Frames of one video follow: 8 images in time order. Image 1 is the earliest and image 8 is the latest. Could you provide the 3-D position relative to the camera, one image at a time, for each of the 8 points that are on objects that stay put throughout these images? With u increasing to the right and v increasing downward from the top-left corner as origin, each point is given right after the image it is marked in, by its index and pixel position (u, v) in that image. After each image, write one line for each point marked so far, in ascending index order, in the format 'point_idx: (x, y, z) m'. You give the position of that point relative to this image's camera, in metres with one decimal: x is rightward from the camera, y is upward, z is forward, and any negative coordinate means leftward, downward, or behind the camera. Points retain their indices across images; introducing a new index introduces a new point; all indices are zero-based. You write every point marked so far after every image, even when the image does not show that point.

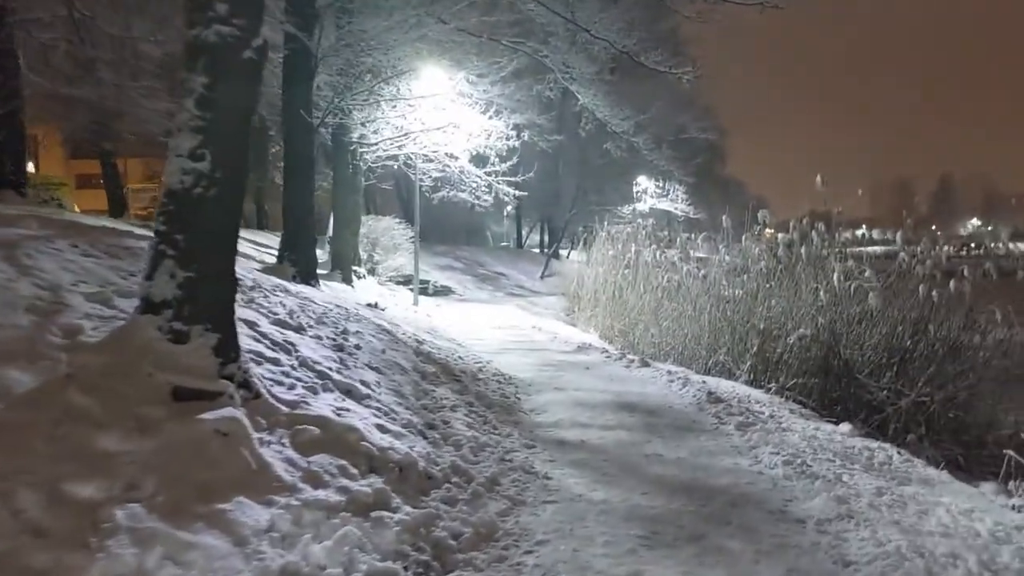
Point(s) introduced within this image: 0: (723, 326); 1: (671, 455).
0: (+2.9, -0.5, +11.5) m
1: (+1.1, -1.2, +6.0) m
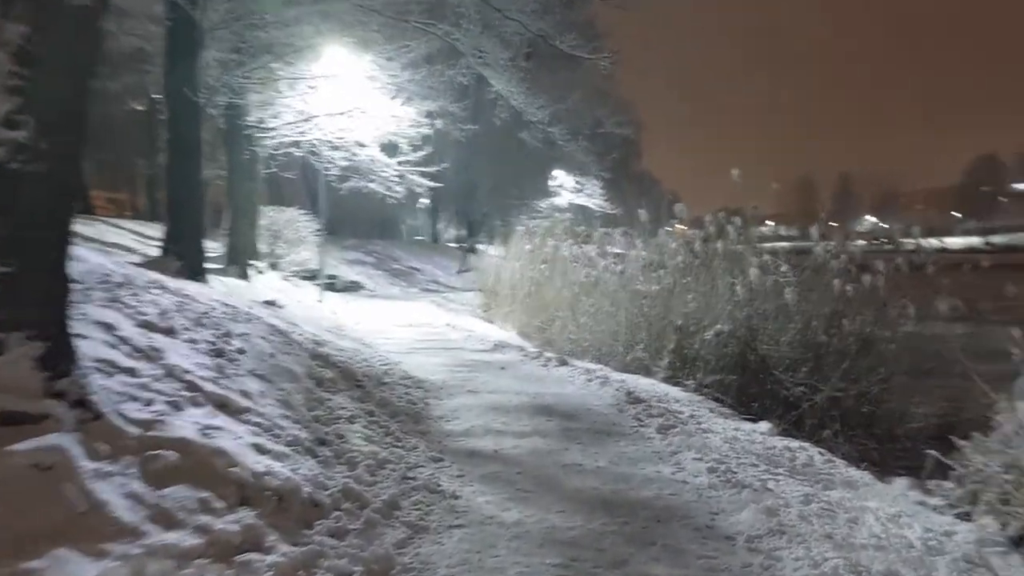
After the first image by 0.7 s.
0: (+1.7, -0.4, +11.2) m
1: (+0.5, -1.2, +5.6) m
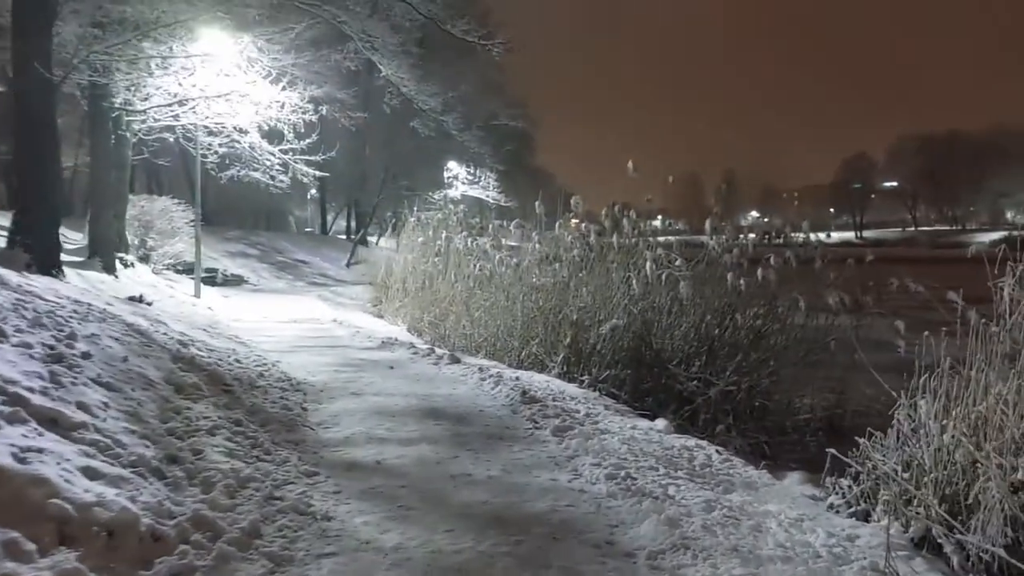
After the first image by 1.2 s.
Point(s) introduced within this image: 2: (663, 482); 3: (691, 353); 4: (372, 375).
0: (+0.3, -0.4, +10.9) m
1: (-0.2, -1.1, +5.1) m
2: (+0.9, -1.2, +5.1) m
3: (+2.1, -0.7, +9.8) m
4: (-1.4, -0.9, +8.5) m
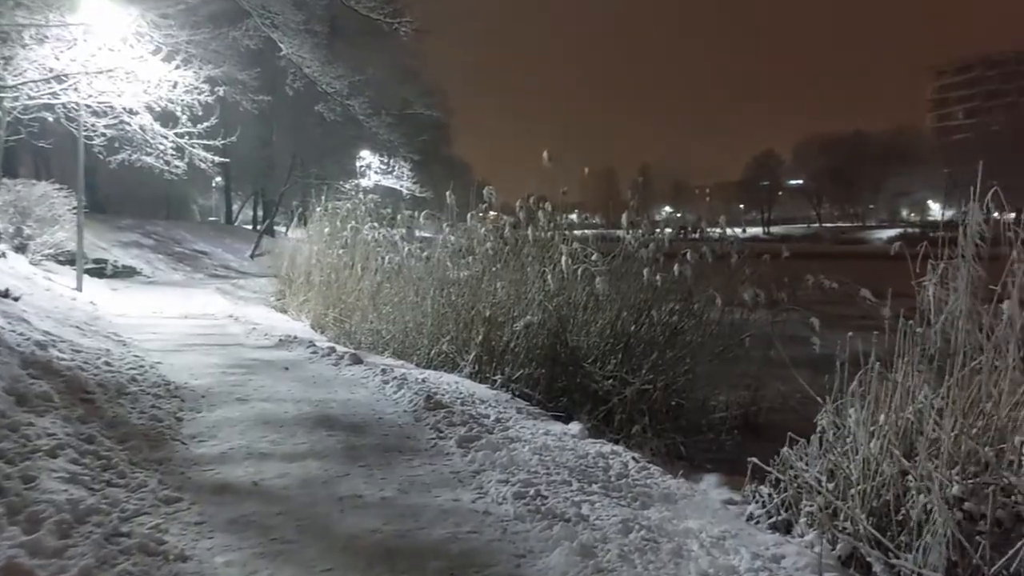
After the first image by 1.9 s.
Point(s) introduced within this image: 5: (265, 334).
0: (-0.8, -0.3, +10.3) m
1: (-0.7, -1.1, +4.6) m
2: (+0.3, -1.2, +4.7) m
3: (+1.0, -0.7, +9.4) m
4: (-2.2, -0.8, +7.8) m
5: (-3.1, -0.6, +10.8) m
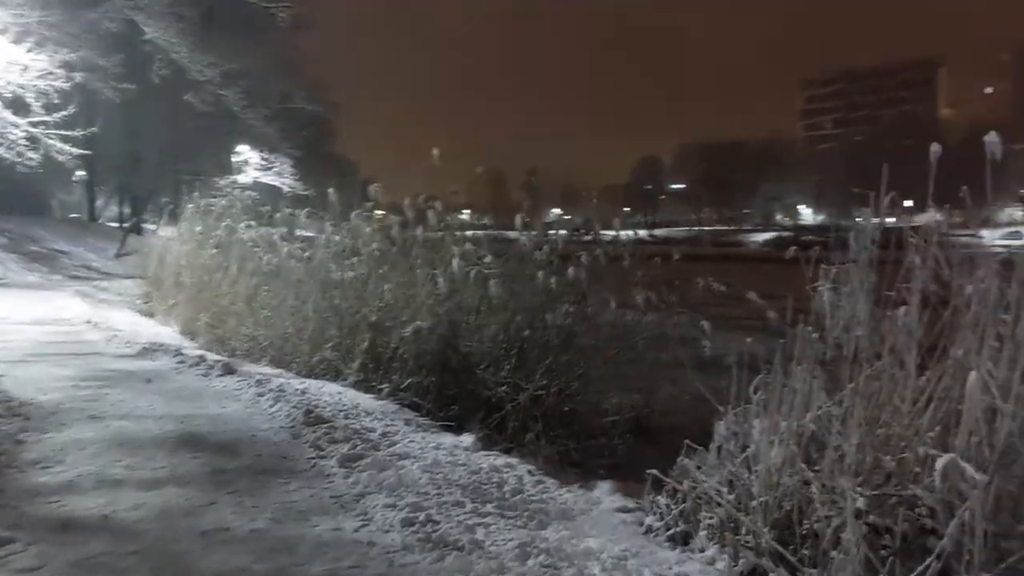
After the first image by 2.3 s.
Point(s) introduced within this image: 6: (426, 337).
0: (-2.1, -0.3, +9.8) m
1: (-1.3, -1.1, +4.1) m
2: (-0.2, -1.2, +4.3) m
3: (-0.1, -0.7, +9.1) m
4: (-3.2, -0.9, +7.1) m
5: (-4.5, -0.6, +10.0) m
6: (-0.9, -0.5, +8.9) m
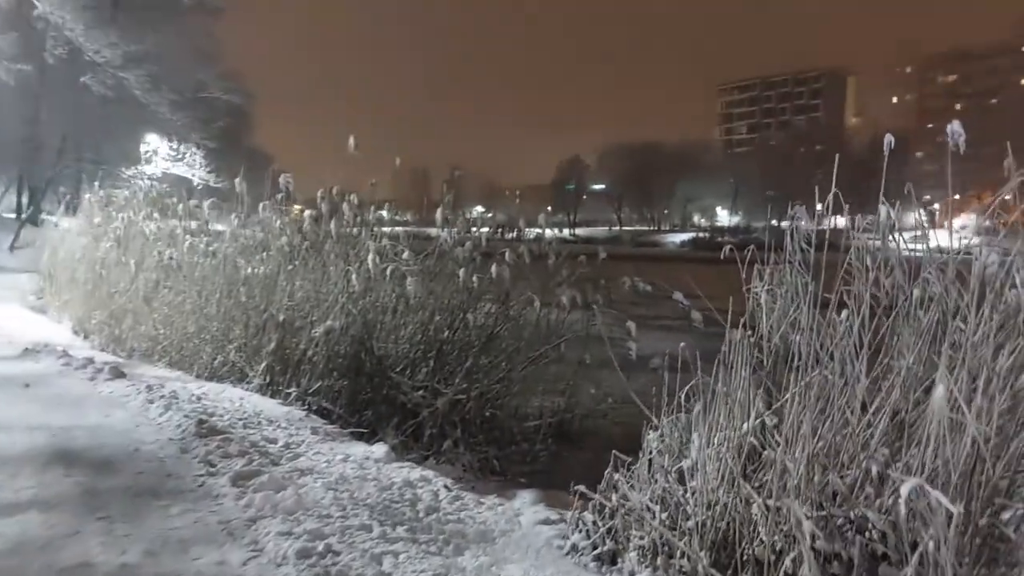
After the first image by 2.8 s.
0: (-2.9, -0.3, +9.1) m
1: (-1.6, -1.1, +3.5) m
2: (-0.6, -1.2, +3.8) m
3: (-1.0, -0.7, +8.6) m
4: (-3.8, -0.8, +6.3) m
5: (-5.4, -0.6, +9.1) m
6: (-1.7, -0.5, +8.4) m
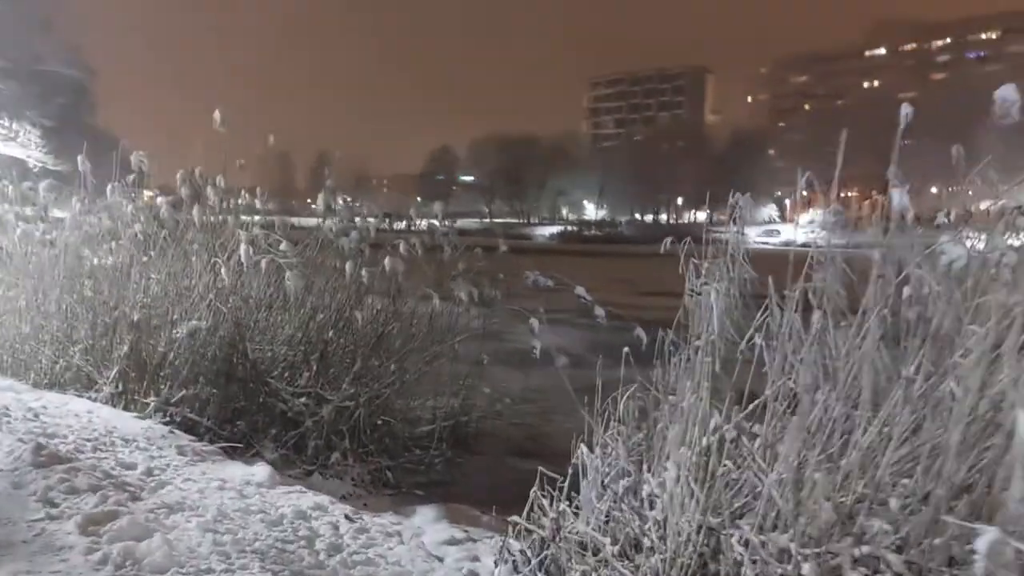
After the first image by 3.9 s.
0: (-4.0, -0.2, +7.9) m
1: (-1.8, -1.1, +2.5) m
2: (-0.8, -1.2, +3.0) m
3: (-1.9, -0.7, +7.7) m
4: (-4.4, -0.8, +5.0) m
5: (-6.4, -0.5, +7.5) m
6: (-2.6, -0.4, +7.3) m
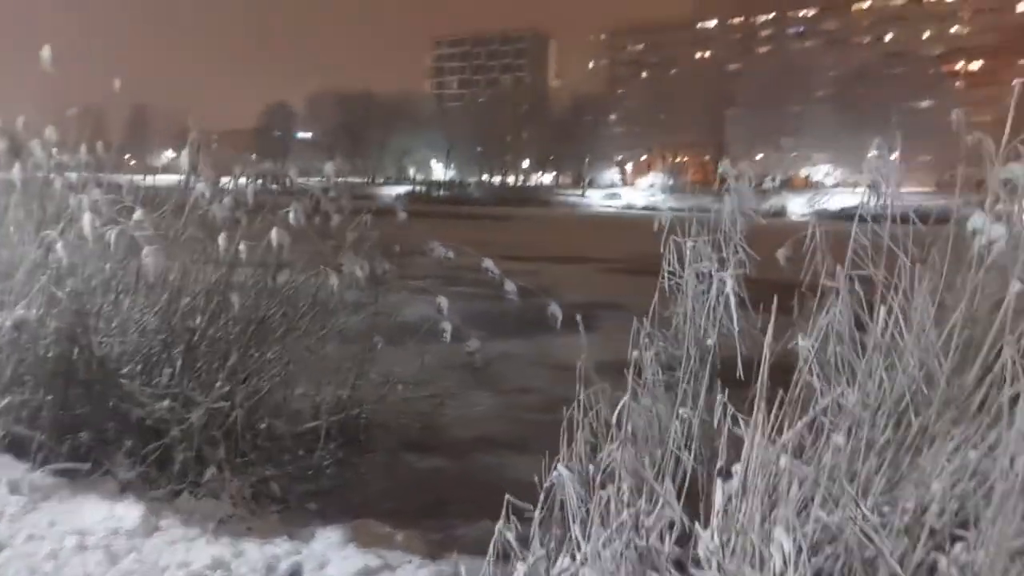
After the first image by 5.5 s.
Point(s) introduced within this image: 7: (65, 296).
0: (-4.7, -0.1, +6.1) m
1: (-1.5, -1.2, +1.3) m
2: (-0.7, -1.2, +2.0) m
3: (-2.6, -0.5, +6.3) m
4: (-4.5, -0.8, +3.2) m
5: (-6.9, -0.4, +5.3) m
6: (-3.3, -0.3, +5.9) m
7: (-3.1, 0.0, +5.9) m
